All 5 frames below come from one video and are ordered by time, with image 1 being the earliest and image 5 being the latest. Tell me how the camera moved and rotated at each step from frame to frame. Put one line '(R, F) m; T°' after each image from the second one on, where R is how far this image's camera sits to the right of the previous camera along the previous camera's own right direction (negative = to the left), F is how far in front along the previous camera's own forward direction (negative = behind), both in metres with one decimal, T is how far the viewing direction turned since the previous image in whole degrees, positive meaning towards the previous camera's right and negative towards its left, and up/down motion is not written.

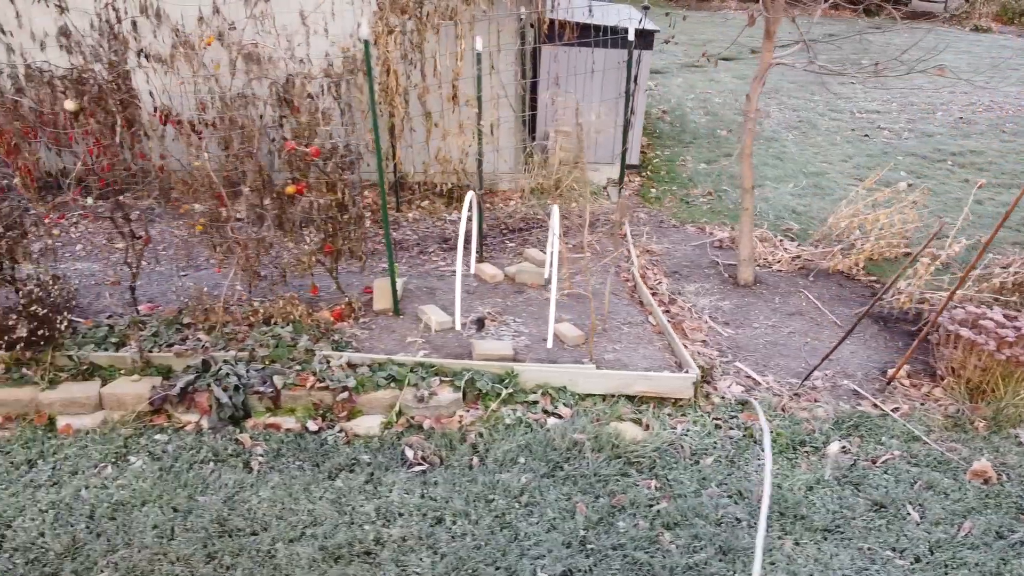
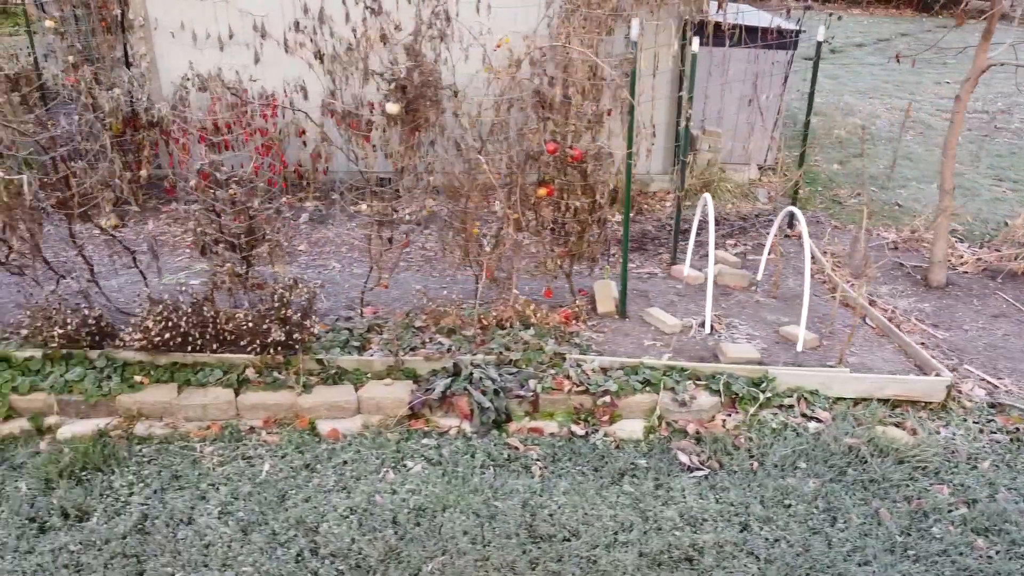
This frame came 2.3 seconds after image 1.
(-1.0, 0.0) m; 0°
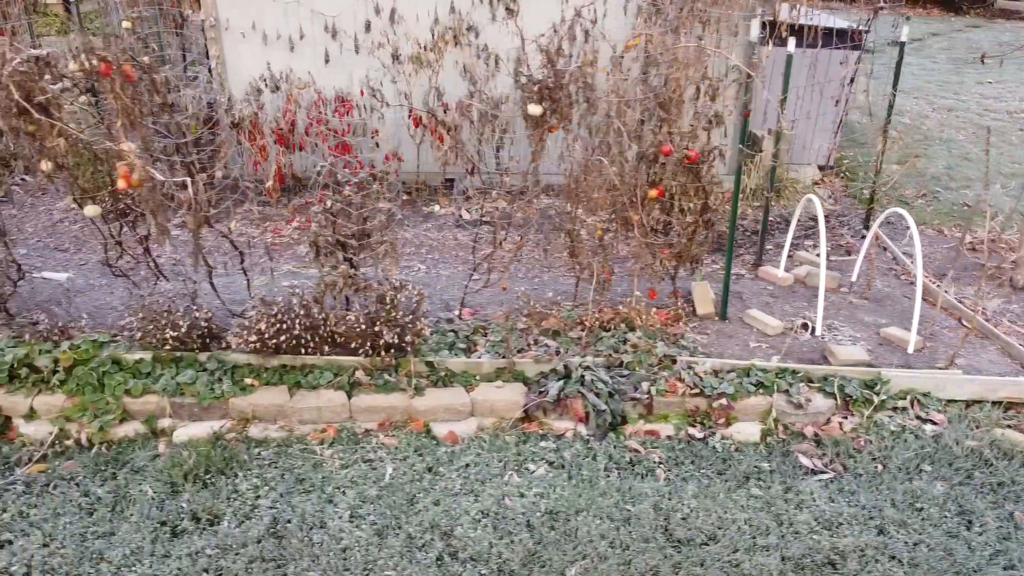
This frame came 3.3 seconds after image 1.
(-0.4, 0.0) m; 0°
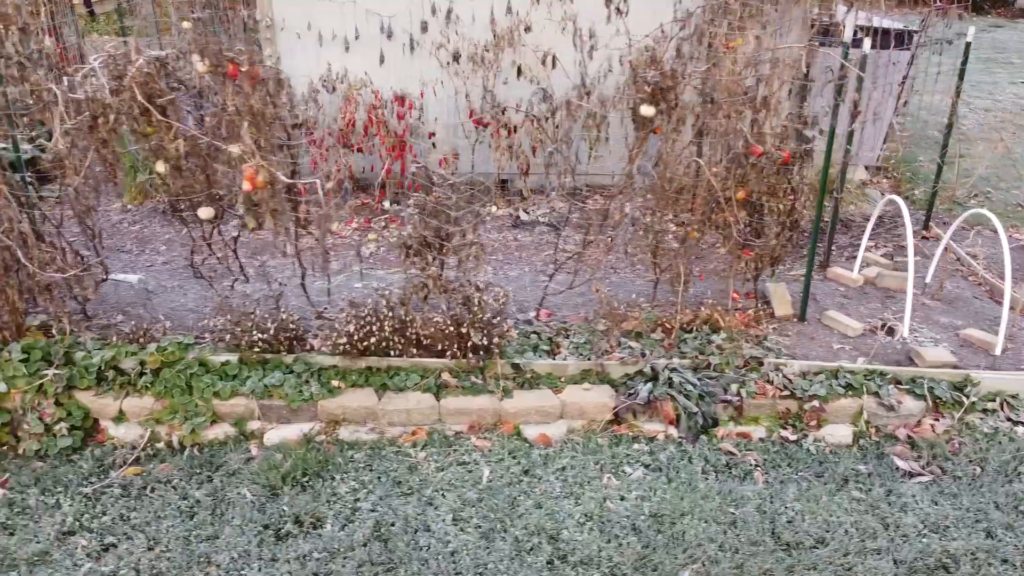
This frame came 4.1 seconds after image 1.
(-0.3, 0.0) m; 0°
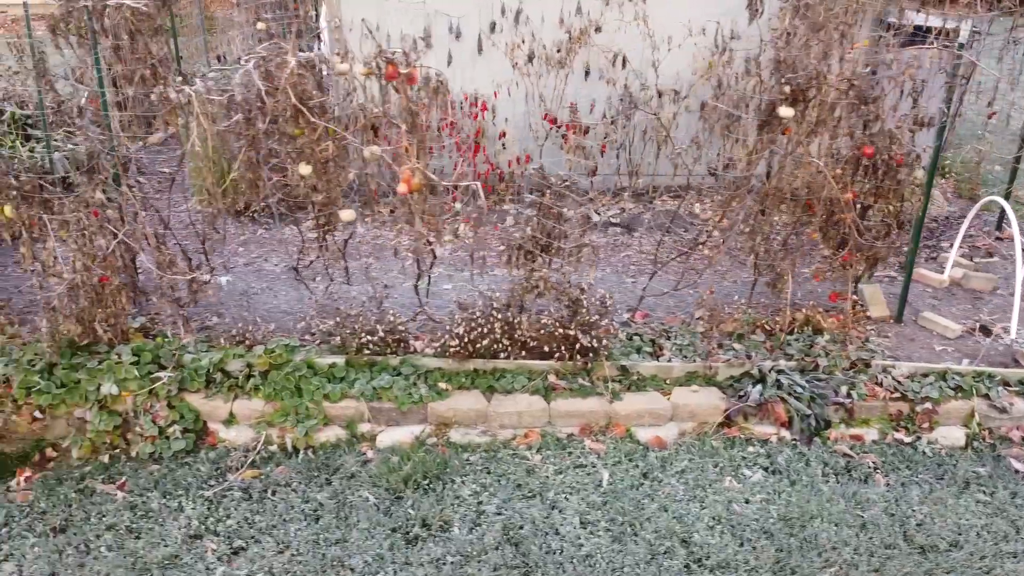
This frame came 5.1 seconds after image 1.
(-0.4, 0.0) m; 0°
